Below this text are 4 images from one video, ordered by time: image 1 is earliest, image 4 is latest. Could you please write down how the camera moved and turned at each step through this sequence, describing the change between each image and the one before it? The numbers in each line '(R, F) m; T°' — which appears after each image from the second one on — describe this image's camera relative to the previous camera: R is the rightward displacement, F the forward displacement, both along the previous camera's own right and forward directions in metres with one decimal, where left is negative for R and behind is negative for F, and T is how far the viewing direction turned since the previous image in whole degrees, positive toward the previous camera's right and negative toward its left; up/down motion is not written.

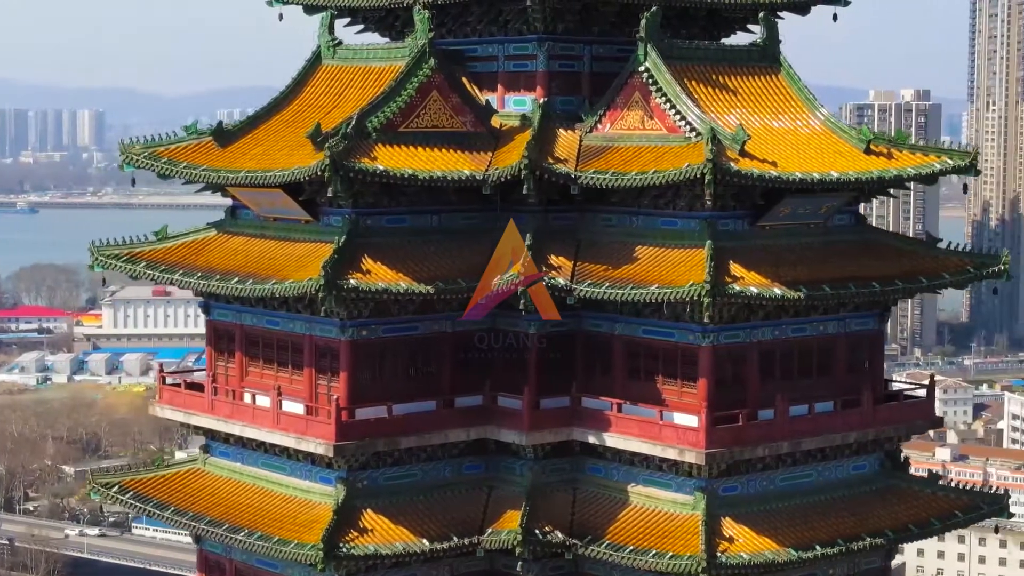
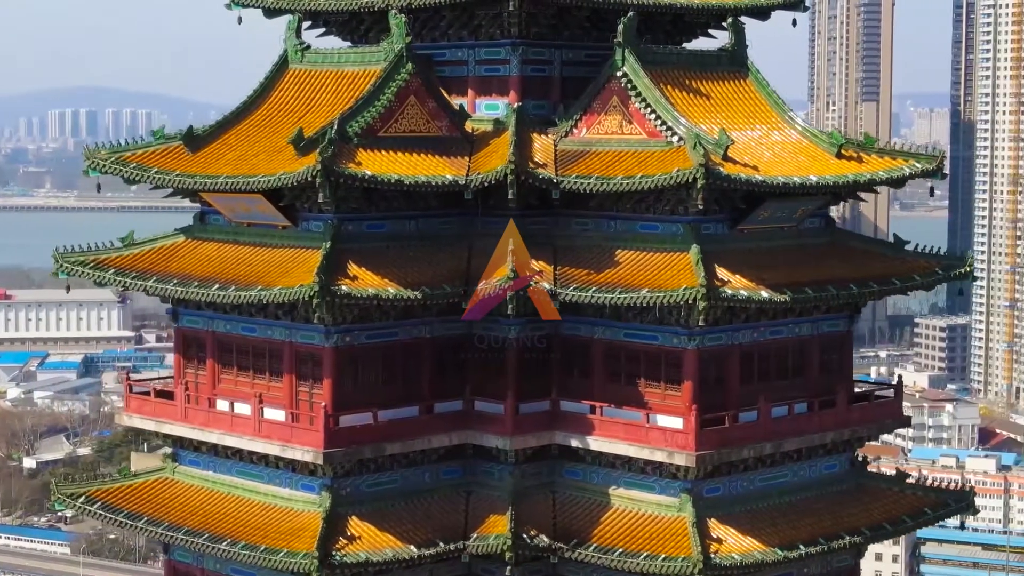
(-1.3, 0.0) m; +4°
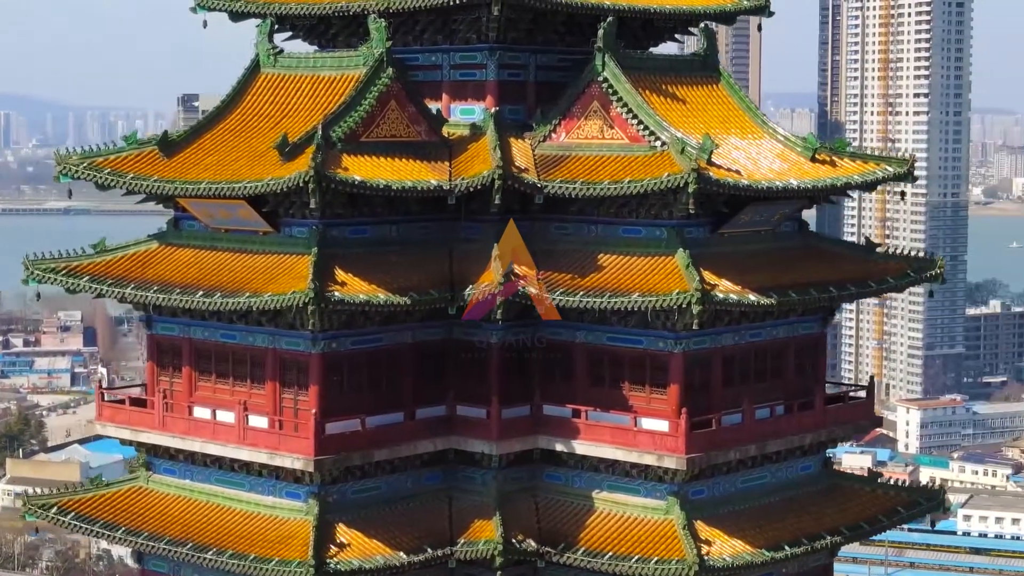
(-1.1, 0.0) m; +3°
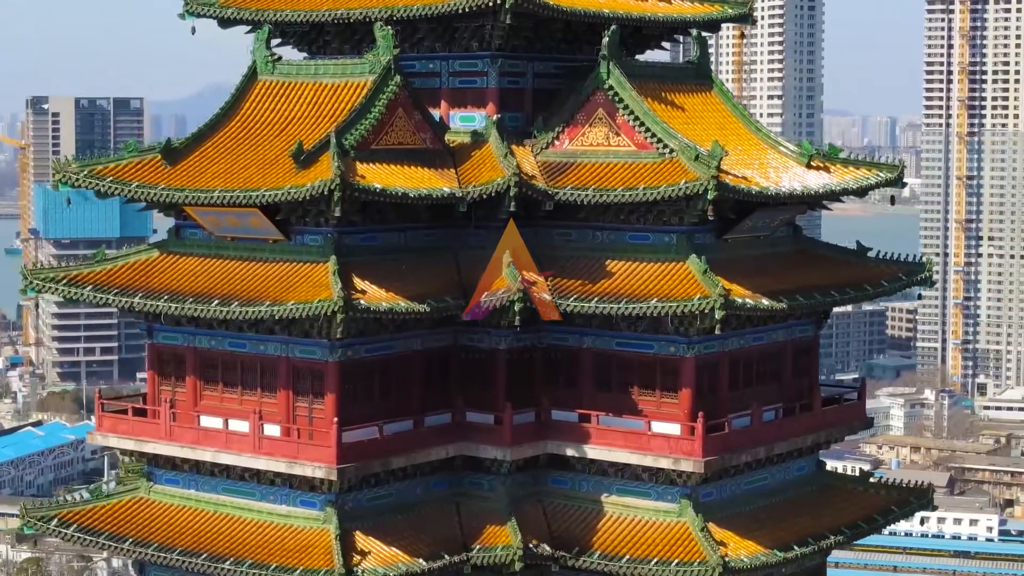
(-1.5, -0.1) m; +4°
